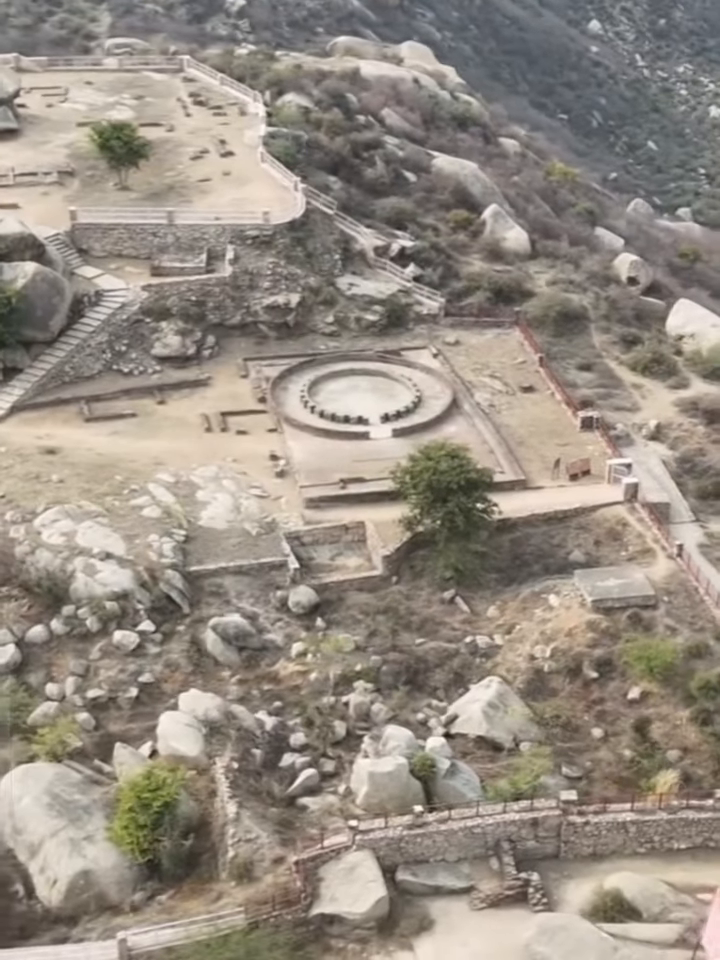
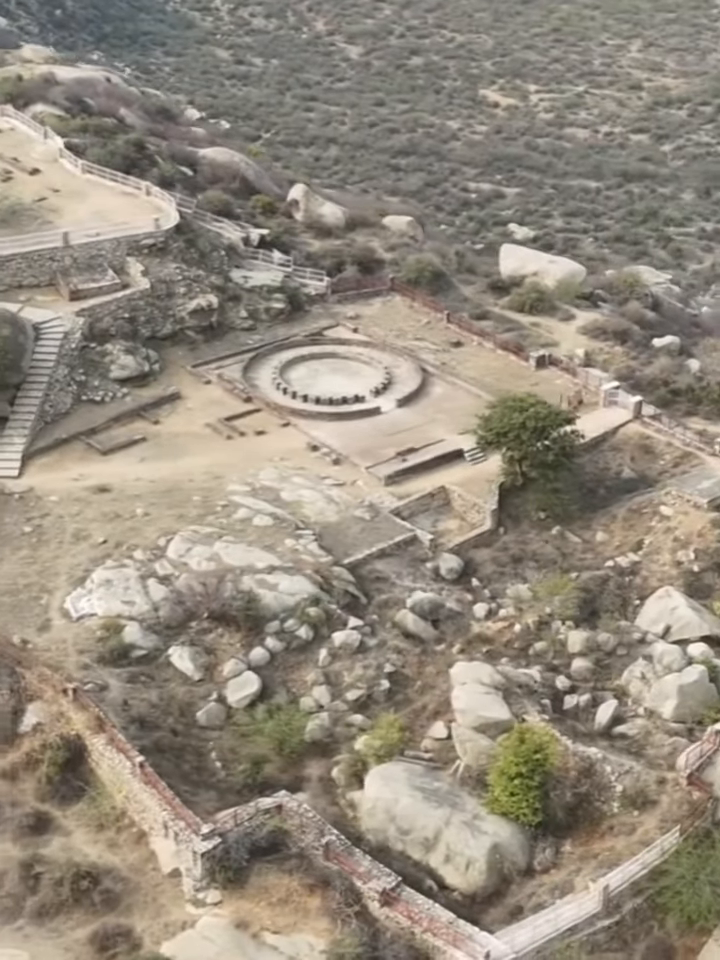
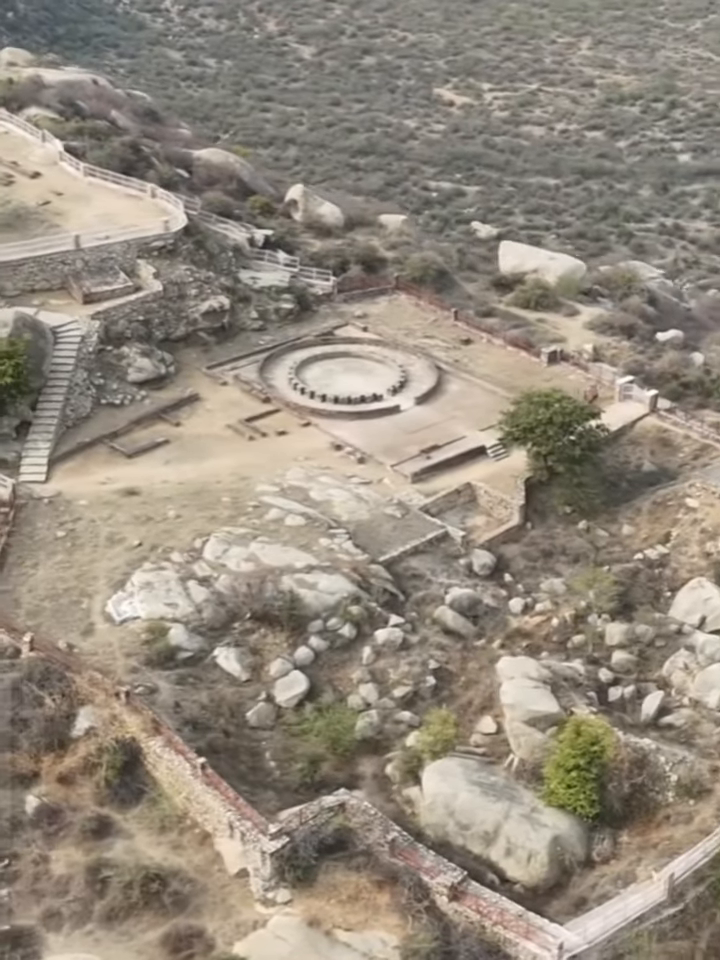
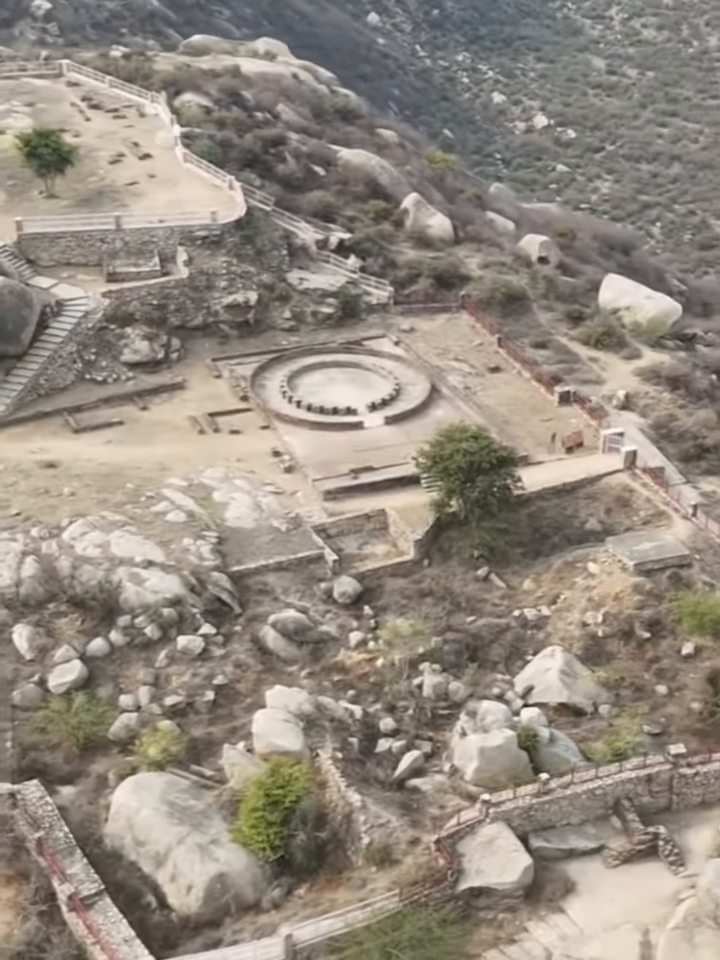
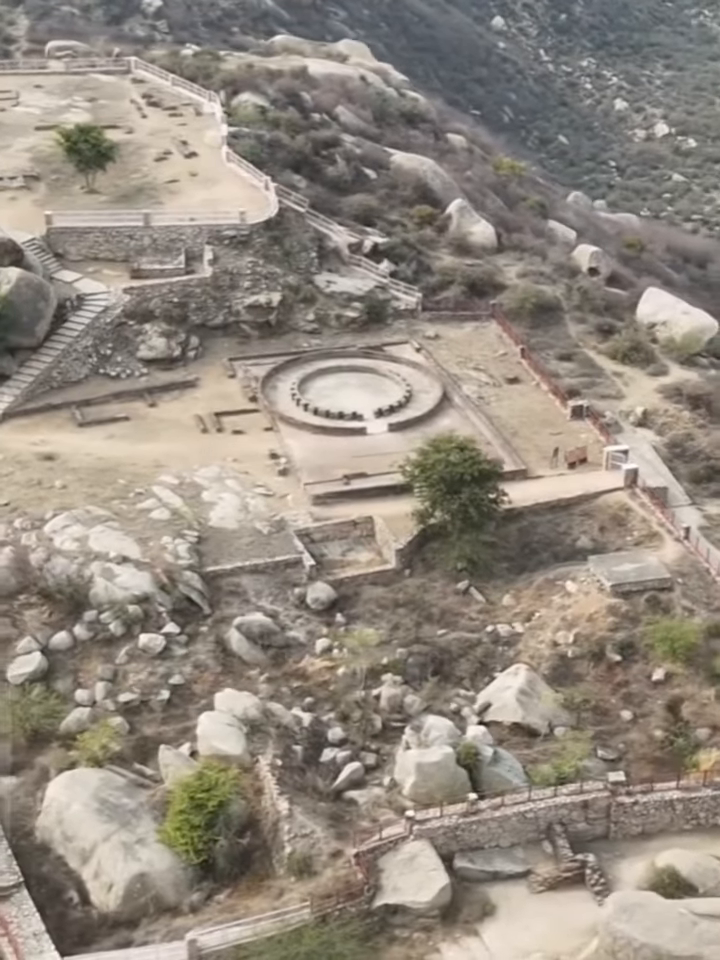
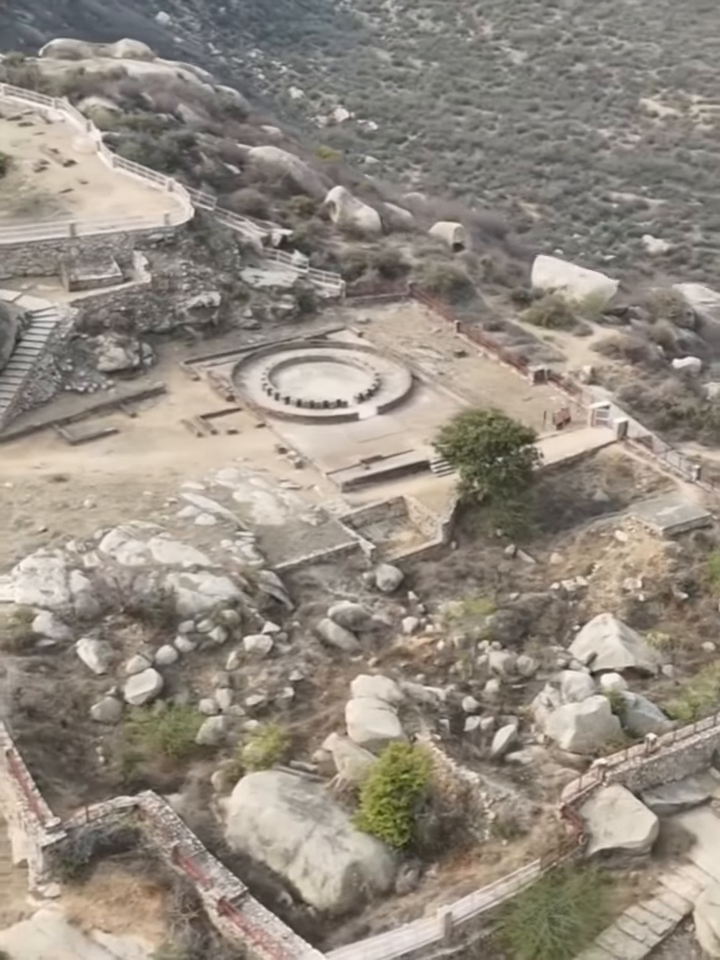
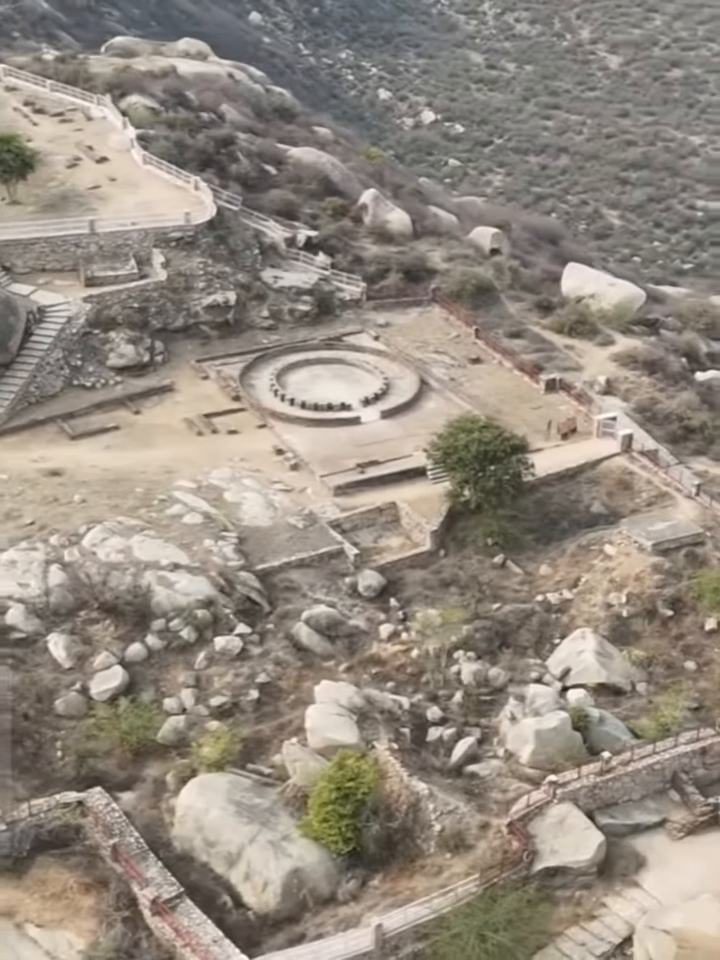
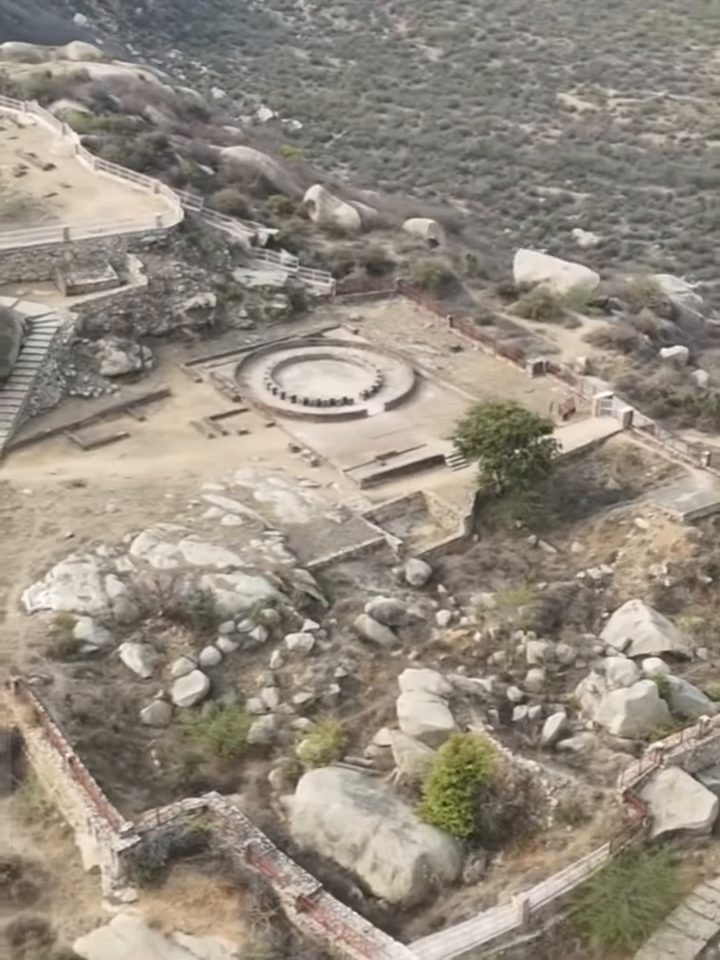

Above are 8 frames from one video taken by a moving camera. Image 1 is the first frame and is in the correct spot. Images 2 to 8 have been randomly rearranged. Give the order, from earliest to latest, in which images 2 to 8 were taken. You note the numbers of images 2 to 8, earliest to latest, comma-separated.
5, 4, 7, 6, 8, 2, 3
